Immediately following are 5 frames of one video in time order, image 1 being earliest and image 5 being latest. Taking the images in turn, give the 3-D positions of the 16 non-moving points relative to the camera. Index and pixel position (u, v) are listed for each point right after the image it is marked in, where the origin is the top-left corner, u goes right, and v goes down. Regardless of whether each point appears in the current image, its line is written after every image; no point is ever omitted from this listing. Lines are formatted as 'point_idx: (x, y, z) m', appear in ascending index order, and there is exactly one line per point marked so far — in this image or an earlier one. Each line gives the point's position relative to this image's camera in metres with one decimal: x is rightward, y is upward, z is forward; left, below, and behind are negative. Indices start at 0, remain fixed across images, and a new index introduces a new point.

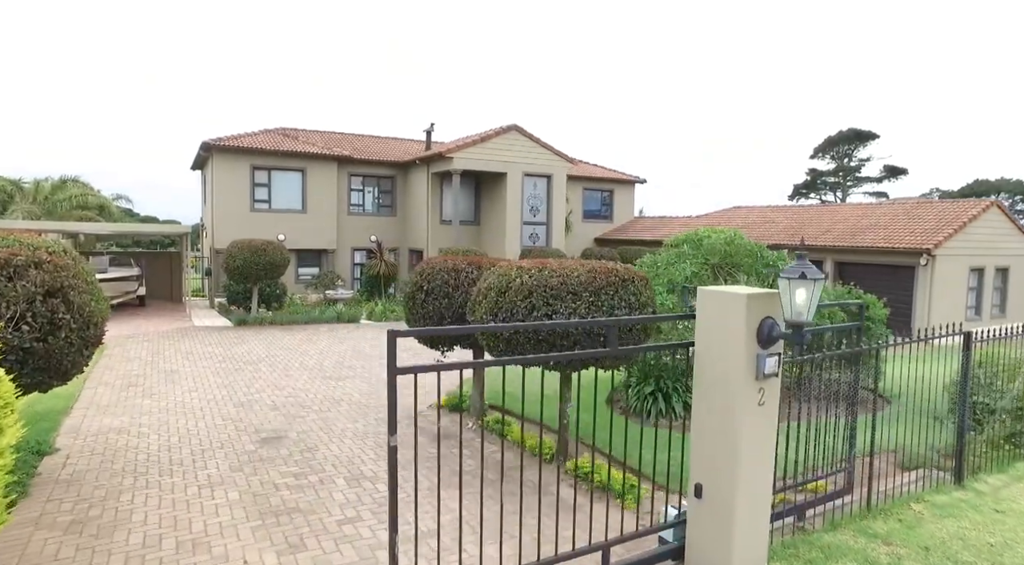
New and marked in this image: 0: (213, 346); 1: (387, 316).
0: (-5.6, -1.2, +12.2) m
1: (-3.3, -0.9, +17.1) m
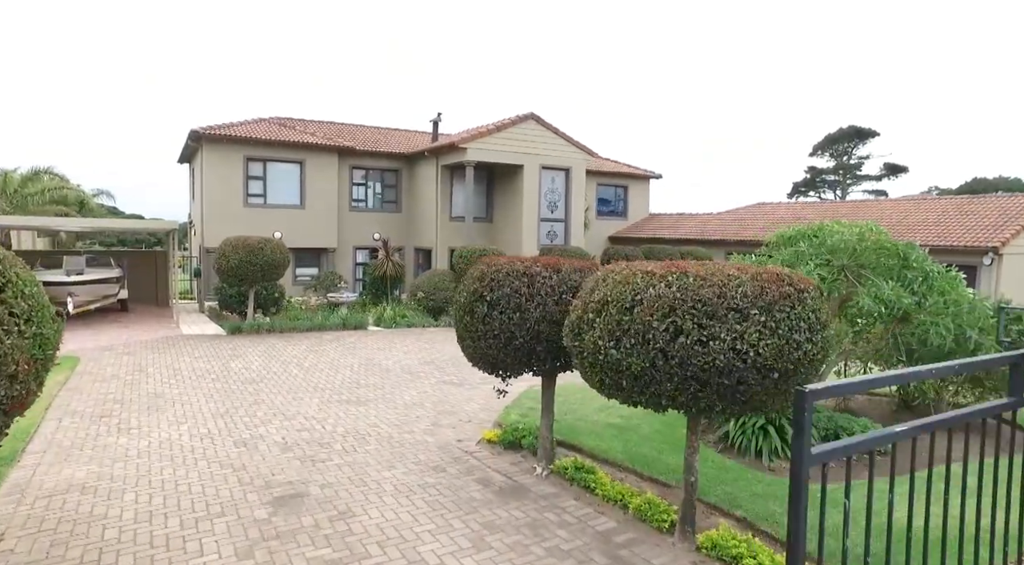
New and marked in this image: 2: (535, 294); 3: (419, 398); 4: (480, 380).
0: (-5.0, -1.3, +10.5) m
1: (-2.7, -1.0, +15.5) m
2: (+0.2, -0.1, +5.3) m
3: (-1.2, -1.5, +8.6) m
4: (-0.5, -1.5, +9.9) m
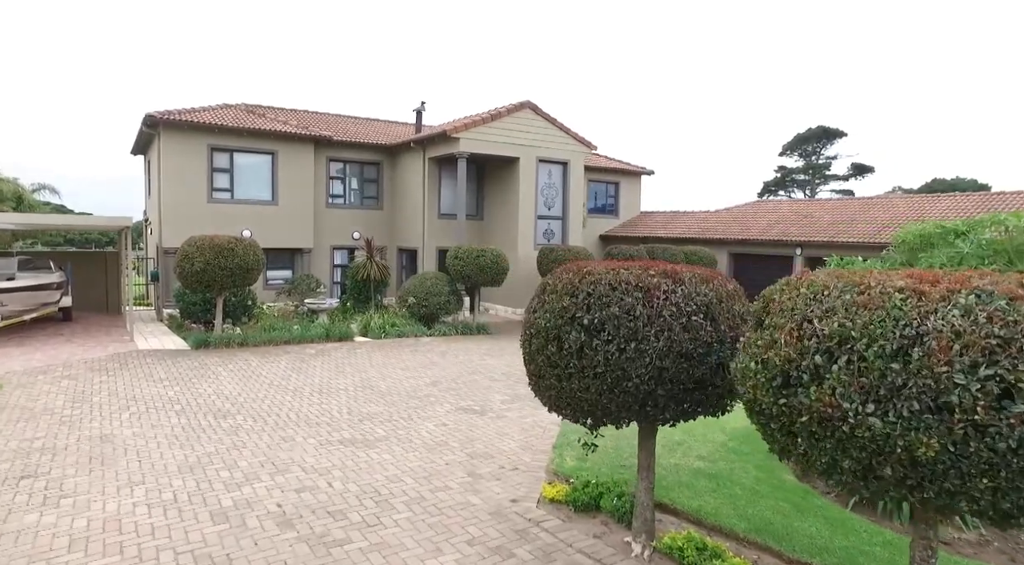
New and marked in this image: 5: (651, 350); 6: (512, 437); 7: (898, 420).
0: (-4.6, -1.4, +8.7) m
1: (-2.6, -1.1, +13.8) m
2: (+0.8, -0.2, +3.7) m
3: (-0.8, -1.6, +6.9) m
4: (-0.1, -1.6, +8.3) m
5: (+0.8, -0.4, +3.7) m
6: (0.0, -1.7, +6.9) m
7: (+1.4, -0.5, +2.3) m
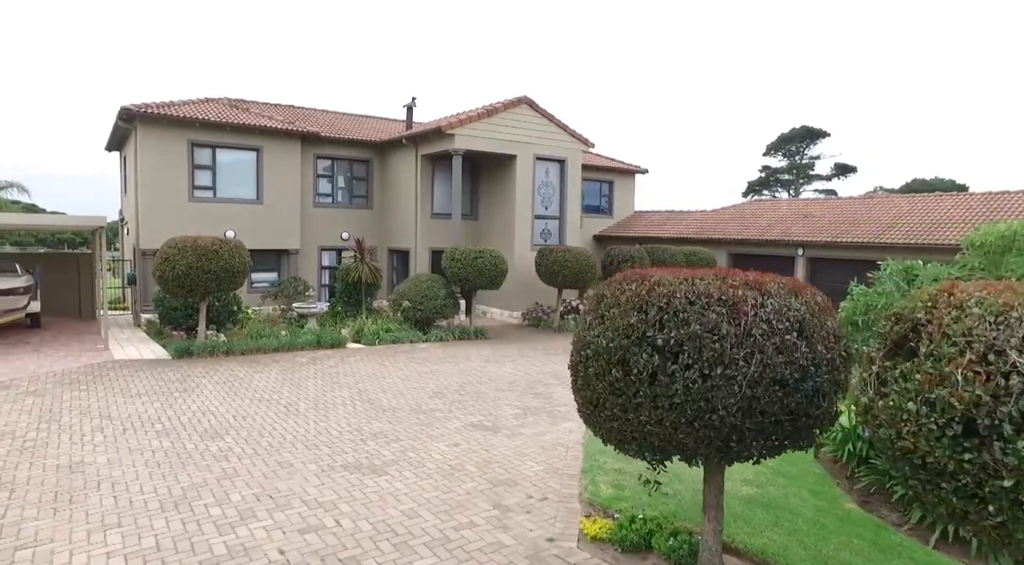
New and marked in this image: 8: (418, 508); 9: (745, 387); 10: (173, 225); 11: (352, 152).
0: (-4.4, -1.4, +7.9) m
1: (-2.6, -1.1, +13.0) m
2: (+1.1, -0.3, +3.1) m
3: (-0.6, -1.7, +6.3) m
4: (+0.1, -1.7, +7.7) m
5: (+1.1, -0.4, +3.1) m
6: (+0.2, -1.7, +6.3) m
7: (+1.7, -0.6, +1.7) m
8: (-0.7, -1.7, +5.0) m
9: (+1.1, -0.5, +3.1) m
10: (-7.8, +1.3, +15.0) m
11: (-4.4, +3.6, +17.7) m
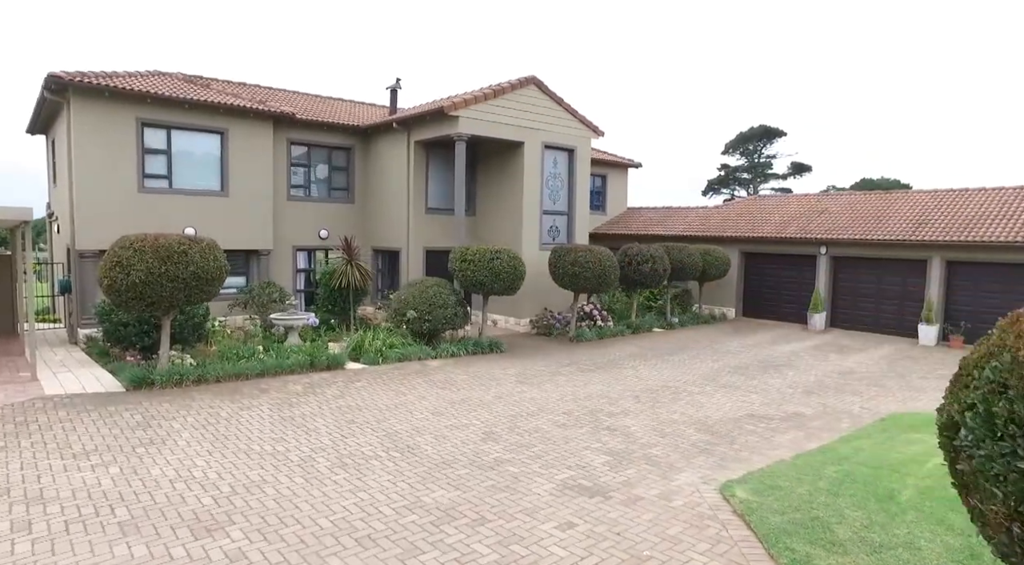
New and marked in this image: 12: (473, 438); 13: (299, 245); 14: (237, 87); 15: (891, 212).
0: (-3.5, -1.6, +5.6) m
1: (-2.1, -1.2, +10.8) m
2: (+2.4, -0.3, +1.3) m
3: (+0.5, -1.8, +4.3) m
4: (+1.0, -1.7, +5.7) m
5: (+2.4, -0.5, +1.2) m
6: (+1.2, -1.8, +4.3) m
7: (+3.1, -0.6, -0.1) m
8: (+0.4, -1.8, +3.0) m
9: (+2.4, -0.6, +1.2) m
10: (-7.5, +1.2, +12.4) m
11: (-4.3, +3.4, +15.4) m
12: (-0.4, -1.6, +6.9) m
13: (-4.9, +0.9, +15.1) m
14: (-6.6, +4.7, +15.7) m
15: (+10.3, +2.0, +17.6) m
